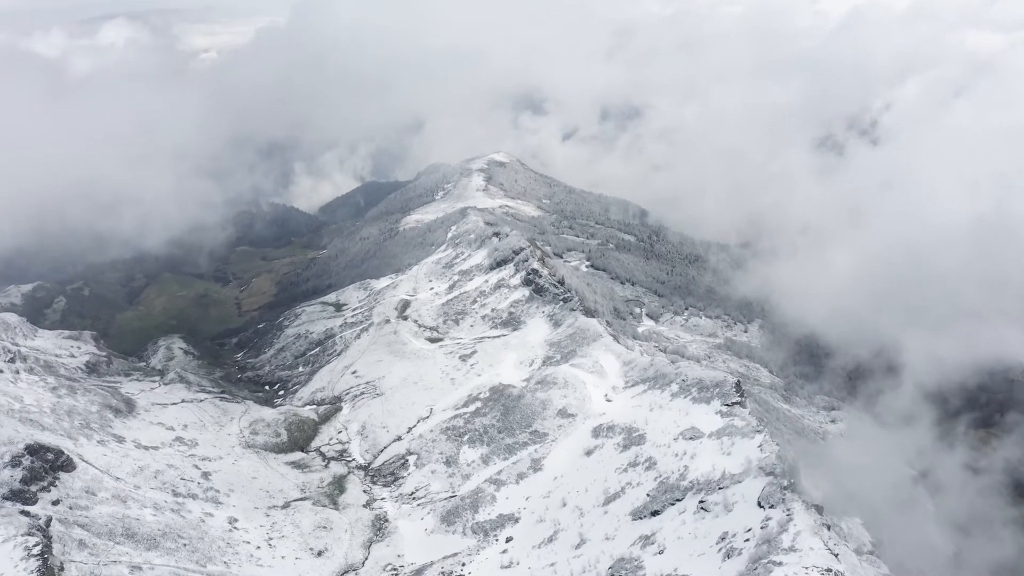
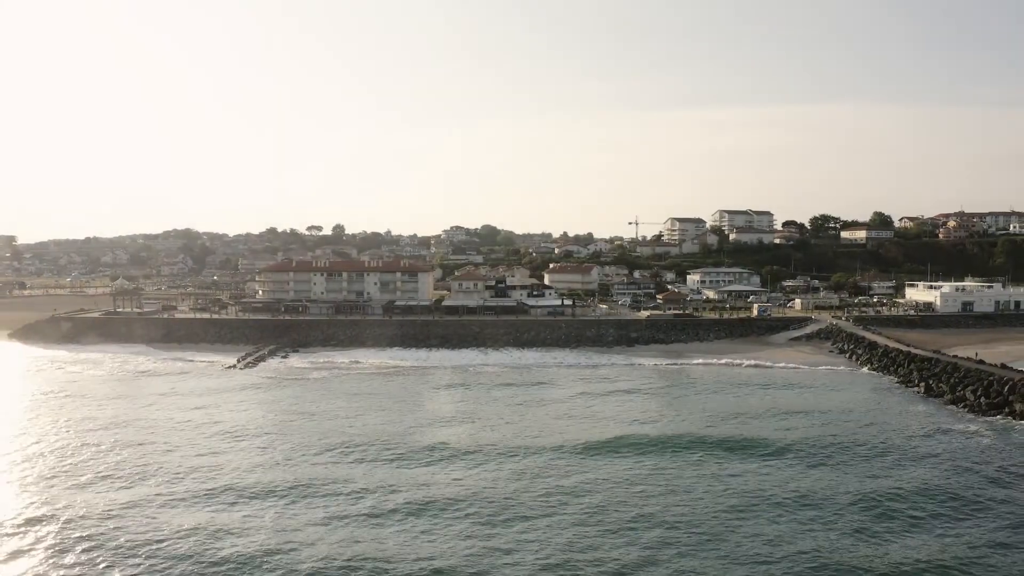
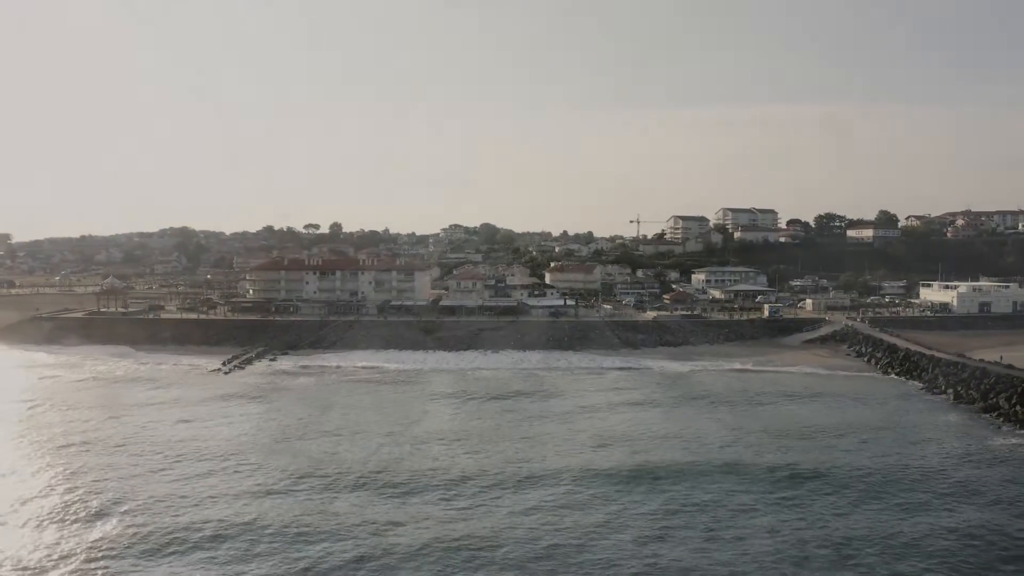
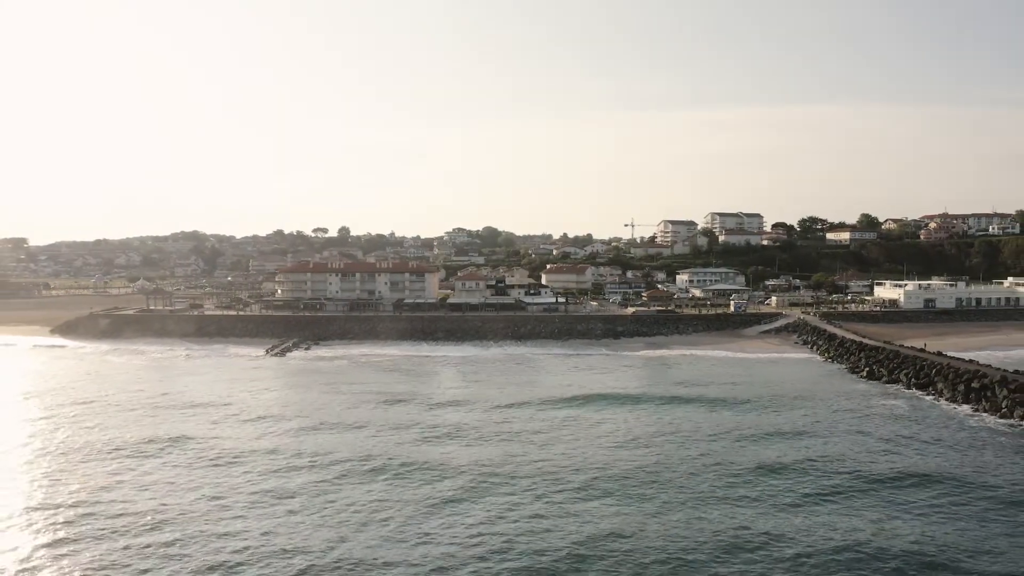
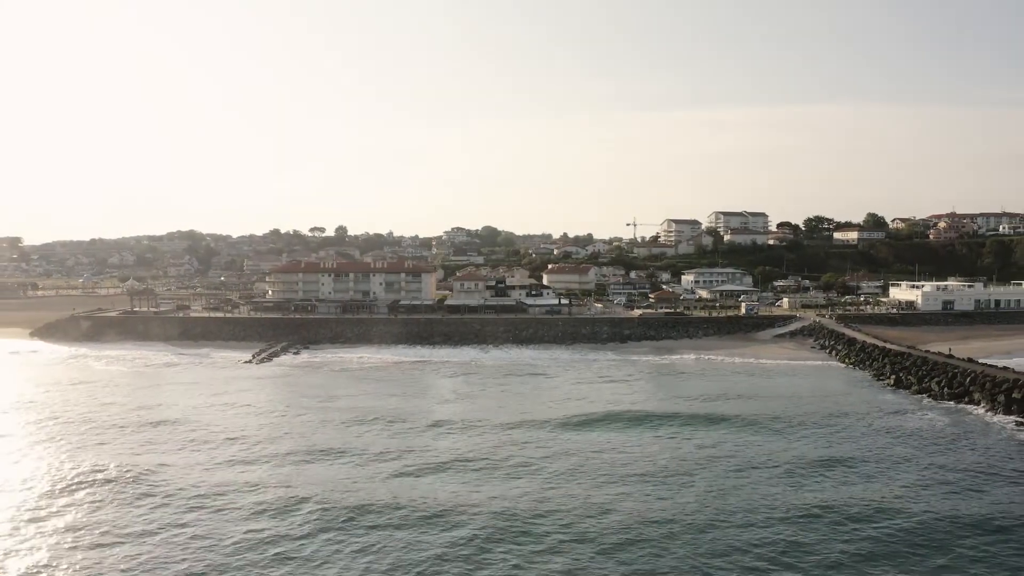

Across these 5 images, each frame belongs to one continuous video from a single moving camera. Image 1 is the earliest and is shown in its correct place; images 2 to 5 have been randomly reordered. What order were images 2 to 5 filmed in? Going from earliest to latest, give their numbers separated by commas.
3, 2, 5, 4
